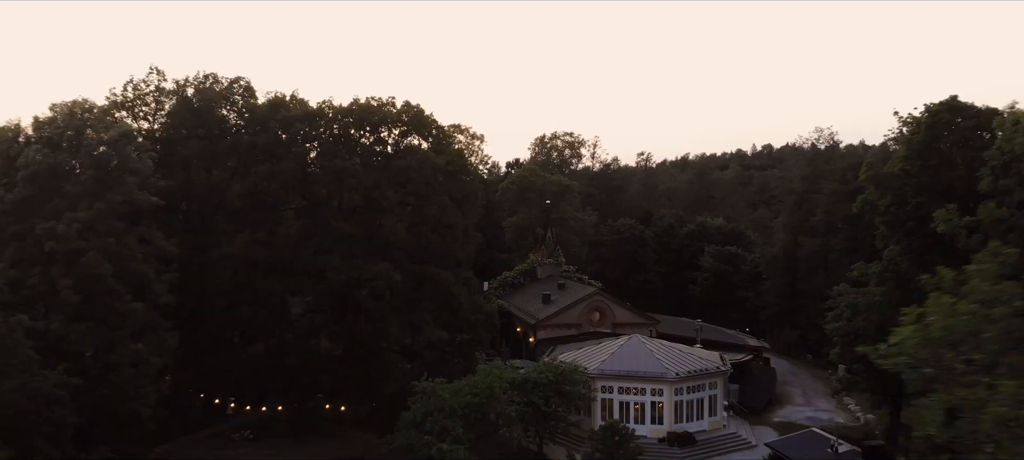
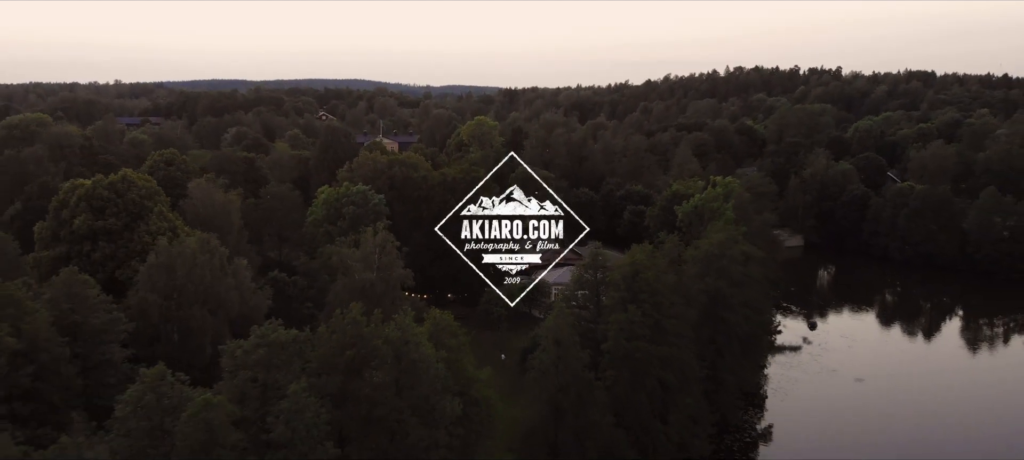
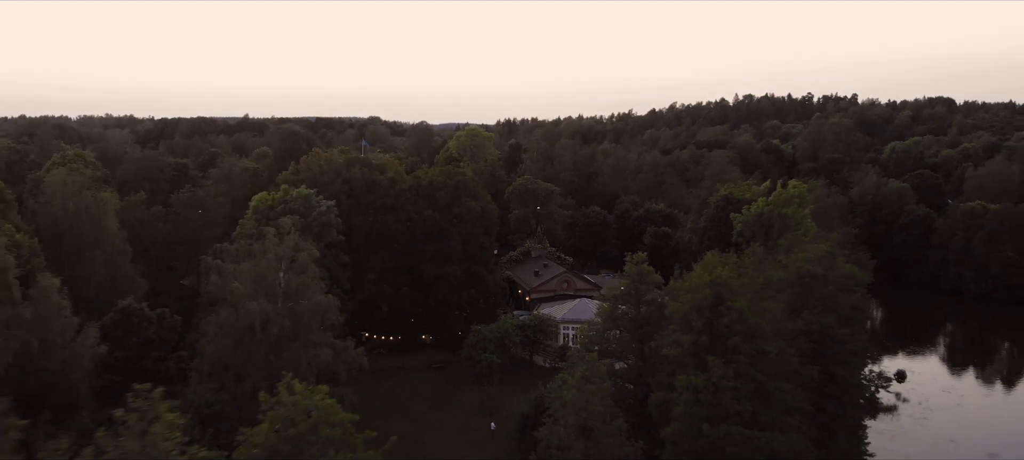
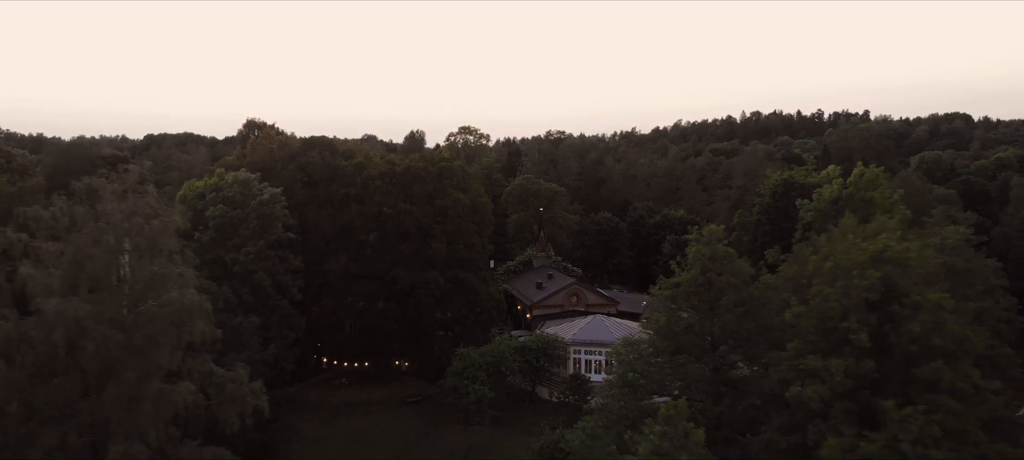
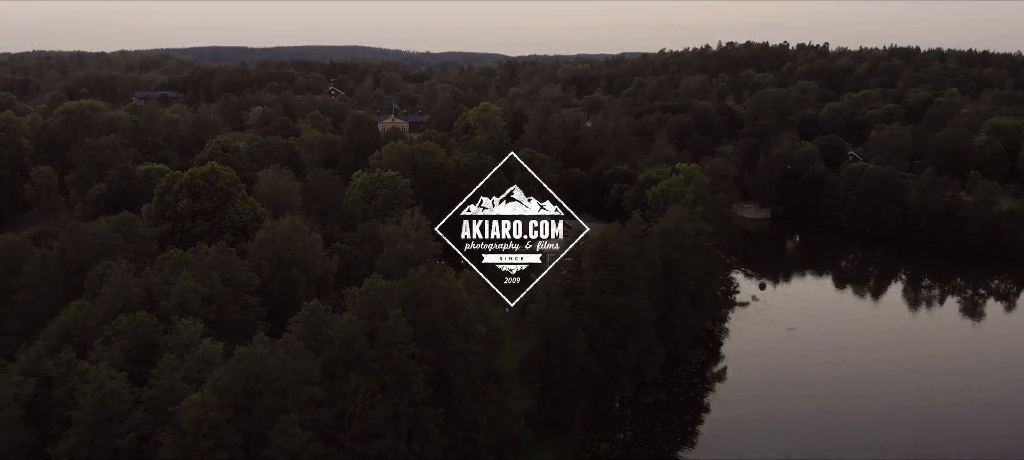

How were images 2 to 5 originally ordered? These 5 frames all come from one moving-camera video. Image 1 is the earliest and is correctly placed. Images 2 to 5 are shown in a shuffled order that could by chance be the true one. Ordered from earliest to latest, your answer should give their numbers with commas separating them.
4, 3, 2, 5
